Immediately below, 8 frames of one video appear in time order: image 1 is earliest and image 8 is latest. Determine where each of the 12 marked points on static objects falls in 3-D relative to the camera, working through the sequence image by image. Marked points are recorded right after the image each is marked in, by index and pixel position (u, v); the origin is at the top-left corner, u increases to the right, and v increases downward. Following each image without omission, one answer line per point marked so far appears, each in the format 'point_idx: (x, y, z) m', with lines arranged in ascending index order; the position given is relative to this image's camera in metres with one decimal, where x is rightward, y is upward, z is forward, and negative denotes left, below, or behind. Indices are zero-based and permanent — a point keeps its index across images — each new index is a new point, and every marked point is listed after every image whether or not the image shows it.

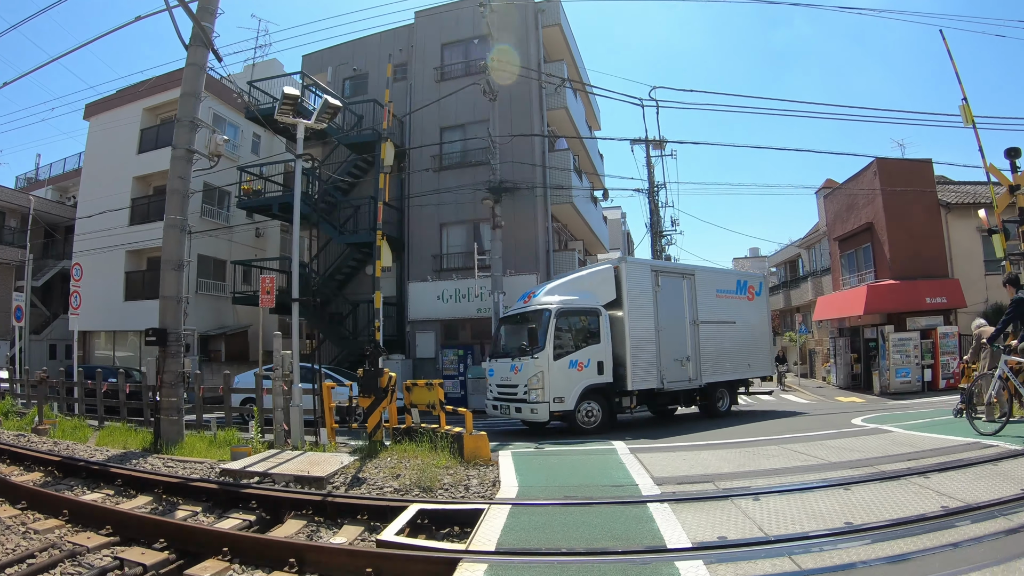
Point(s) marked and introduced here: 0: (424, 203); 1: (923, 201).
0: (-3.1, +3.0, +18.1) m
1: (+13.4, +2.9, +16.9) m
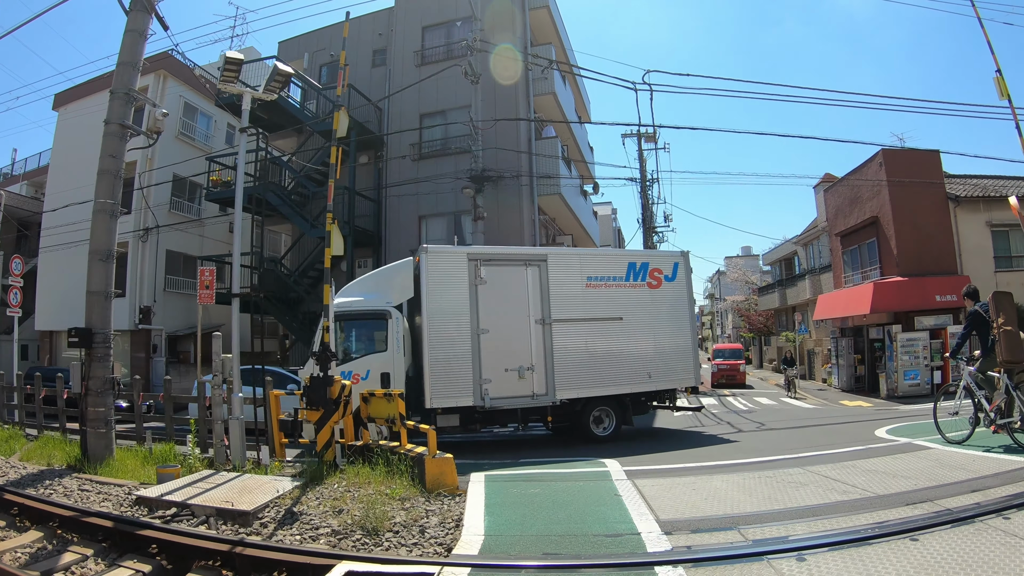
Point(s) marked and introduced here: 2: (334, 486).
0: (-3.7, +3.1, +16.8) m
1: (+12.9, +3.0, +15.9) m
2: (-2.1, -2.4, +6.2) m
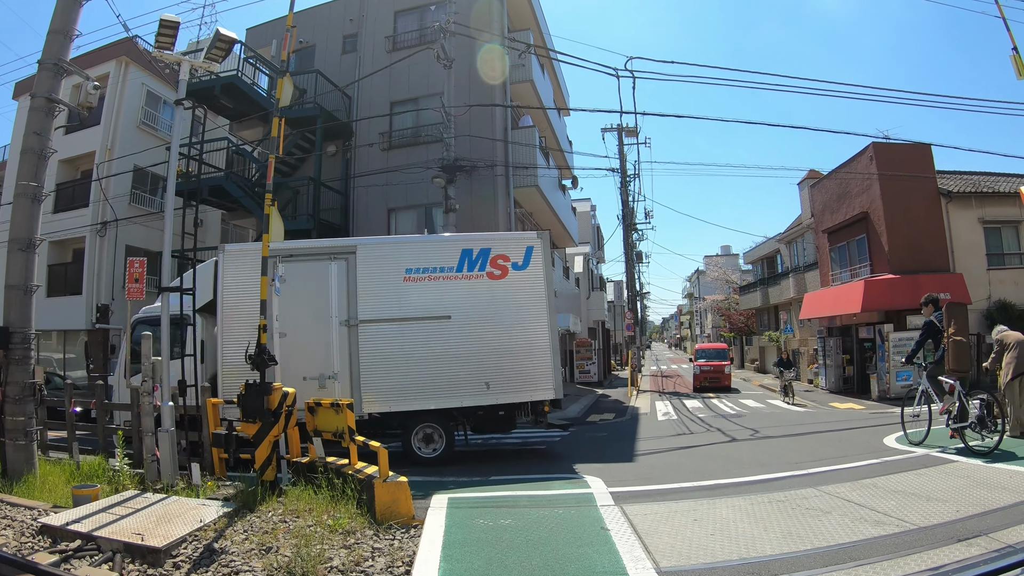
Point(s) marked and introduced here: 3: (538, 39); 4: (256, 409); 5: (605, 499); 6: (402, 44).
0: (-4.3, +3.2, +15.8) m
1: (+12.2, +3.0, +15.5) m
2: (-2.5, -2.3, +5.2) m
3: (+1.0, +9.4, +19.5) m
4: (-2.9, -1.4, +5.9) m
5: (+0.9, -2.0, +4.9) m
6: (-3.8, +8.5, +18.1) m
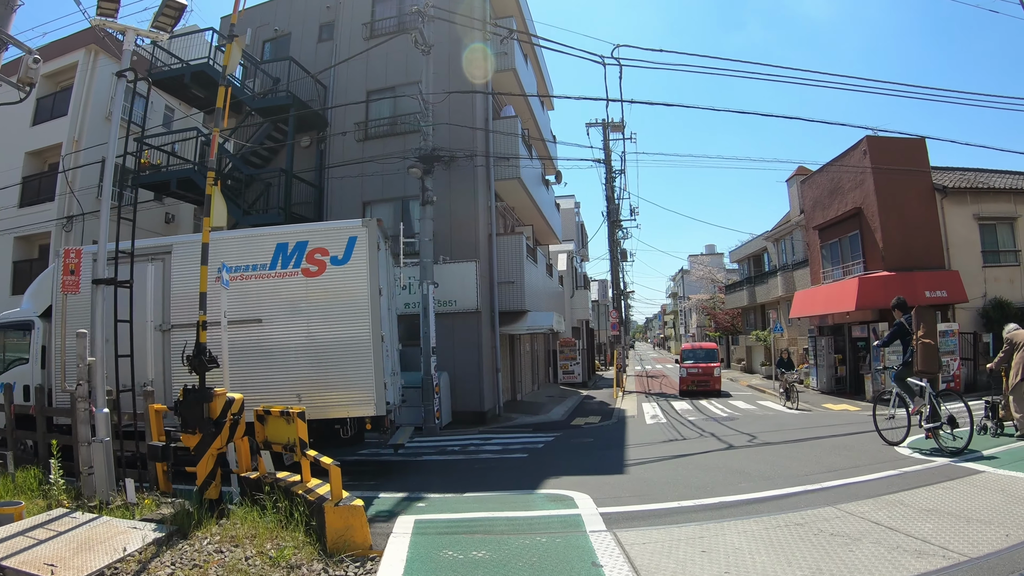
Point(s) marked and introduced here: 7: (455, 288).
0: (-4.8, +3.3, +15.0) m
1: (+11.8, +3.1, +15.1) m
2: (-2.7, -2.2, +4.5) m
3: (+0.4, +9.5, +18.9) m
4: (-3.1, -1.3, +5.1) m
5: (+0.7, -1.9, +4.2) m
6: (-4.4, +8.6, +17.3) m
7: (-1.3, 0.0, +12.4) m
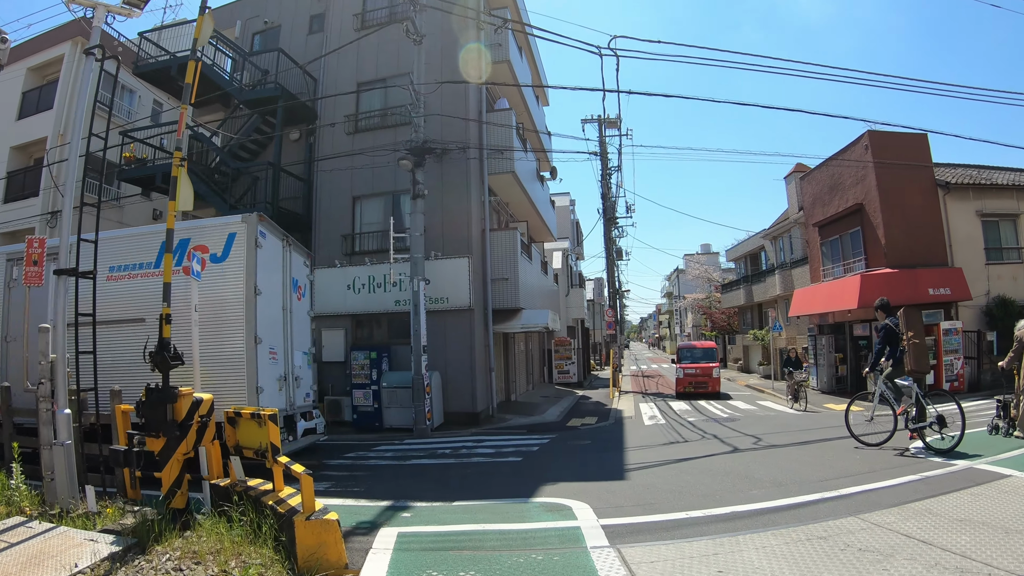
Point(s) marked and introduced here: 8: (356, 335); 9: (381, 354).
0: (-5.0, +3.4, +14.5) m
1: (+11.6, +3.2, +14.8) m
2: (-2.7, -2.1, +4.1) m
3: (+0.2, +9.5, +18.5) m
4: (-3.2, -1.2, +4.7) m
5: (+0.6, -1.8, +3.8) m
6: (-4.5, +8.7, +16.9) m
7: (-1.5, +0.1, +12.0) m
8: (-4.0, -1.2, +13.3) m
9: (-3.1, -1.5, +12.2) m
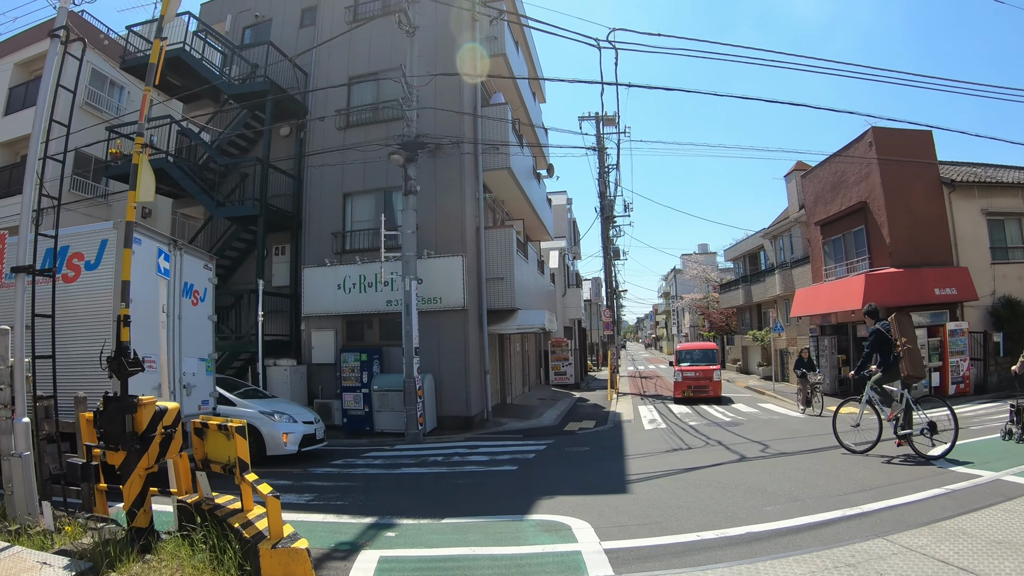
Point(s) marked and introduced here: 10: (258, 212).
0: (-5.1, +3.4, +14.1) m
1: (+11.5, +3.2, +14.5) m
2: (-2.8, -2.1, +3.6) m
3: (+0.1, +9.6, +18.1) m
4: (-3.3, -1.2, +4.3) m
5: (+0.6, -1.8, +3.4) m
6: (-4.7, +8.7, +16.5) m
7: (-1.6, +0.1, +11.6) m
8: (-4.1, -1.2, +12.9) m
9: (-3.2, -1.5, +11.8) m
10: (-6.6, +2.0, +13.5) m
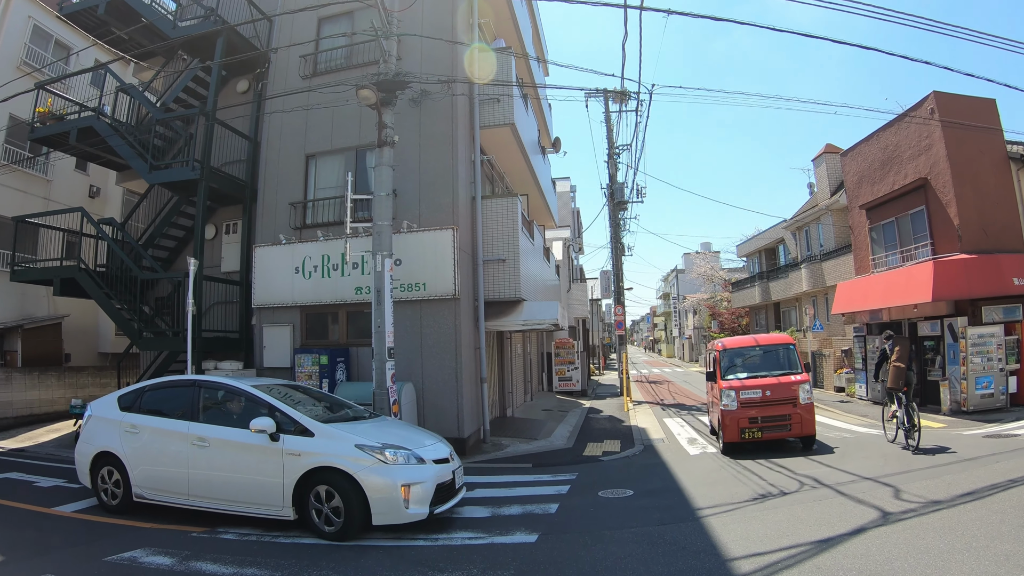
0: (-5.1, +3.7, +11.5) m
1: (+11.5, +3.4, +12.3) m
2: (-2.5, -1.8, +1.1) m
3: (+0.1, +9.8, +15.6) m
4: (-3.0, -0.9, +1.8) m
5: (+0.8, -1.5, +1.0) m
6: (-4.7, +9.0, +13.9) m
7: (-1.5, +0.4, +9.1) m
8: (-4.1, -0.9, +10.4) m
9: (-3.2, -1.2, +9.2) m
10: (-6.6, +2.3, +10.9) m
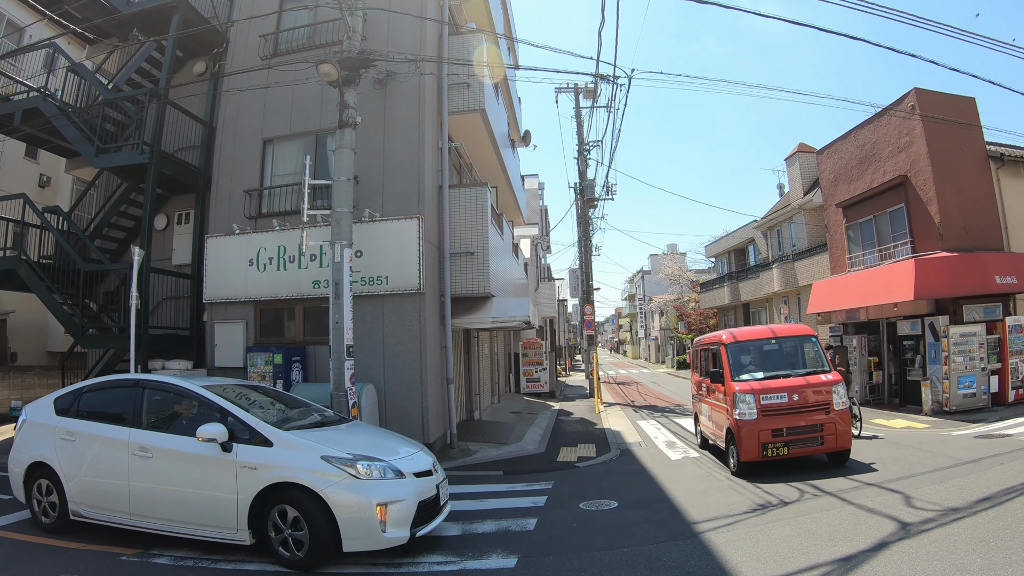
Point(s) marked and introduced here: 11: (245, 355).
0: (-5.6, +3.8, +10.7) m
1: (+10.9, +3.4, +12.2) m
2: (-2.6, -1.6, +0.4) m
3: (-0.6, +9.9, +15.1) m
4: (-3.1, -0.7, +1.0) m
5: (+0.8, -1.4, +0.4) m
6: (-5.3, +9.1, +13.1) m
7: (-1.9, +0.5, +8.4) m
8: (-4.6, -0.8, +9.5) m
9: (-3.6, -1.1, +8.5) m
10: (-7.1, +2.4, +10.0) m
11: (-4.8, -1.2, +9.3) m
